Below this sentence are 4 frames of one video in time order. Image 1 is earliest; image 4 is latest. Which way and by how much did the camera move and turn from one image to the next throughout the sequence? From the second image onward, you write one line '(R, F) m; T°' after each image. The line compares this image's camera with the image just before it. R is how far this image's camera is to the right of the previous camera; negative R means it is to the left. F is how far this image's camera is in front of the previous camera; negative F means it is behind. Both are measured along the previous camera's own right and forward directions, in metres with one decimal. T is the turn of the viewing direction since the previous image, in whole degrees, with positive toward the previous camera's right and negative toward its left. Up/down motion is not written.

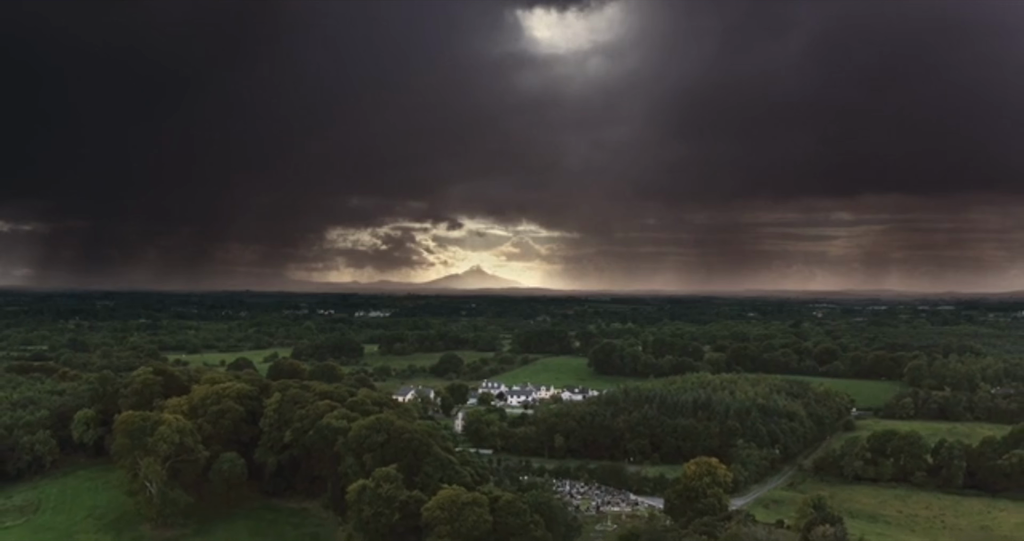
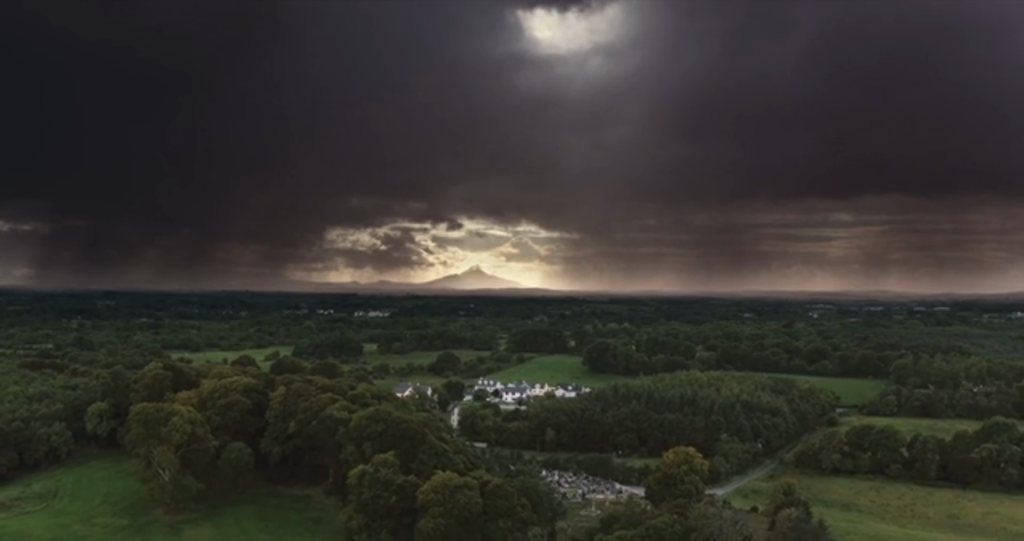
(+0.6, -3.2) m; 0°
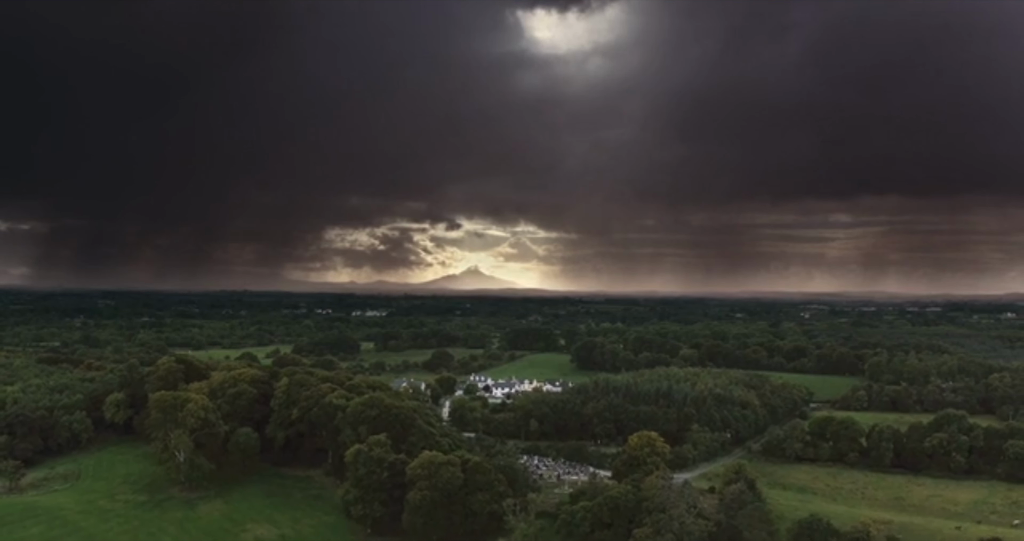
(+1.2, -5.6) m; 0°
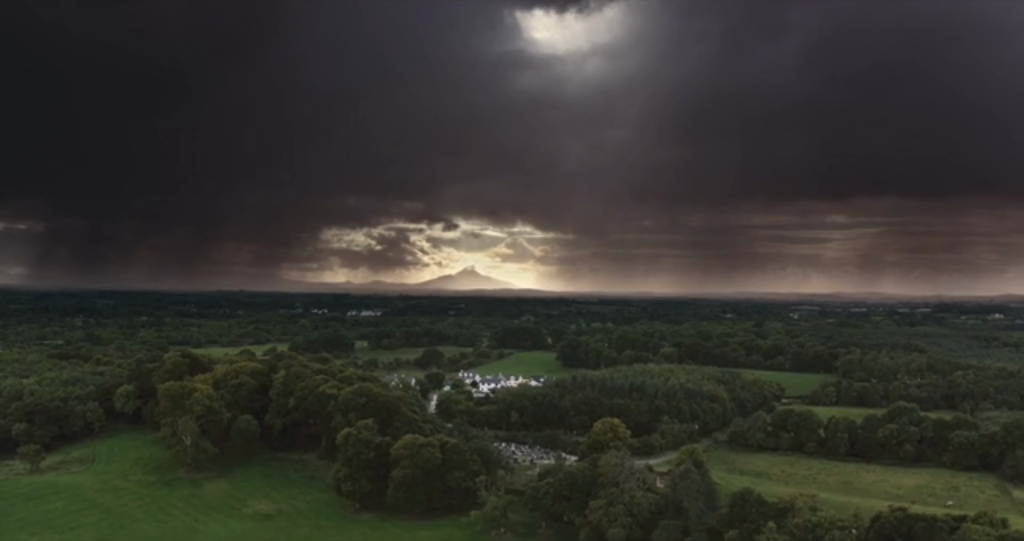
(+1.6, -5.8) m; 0°
